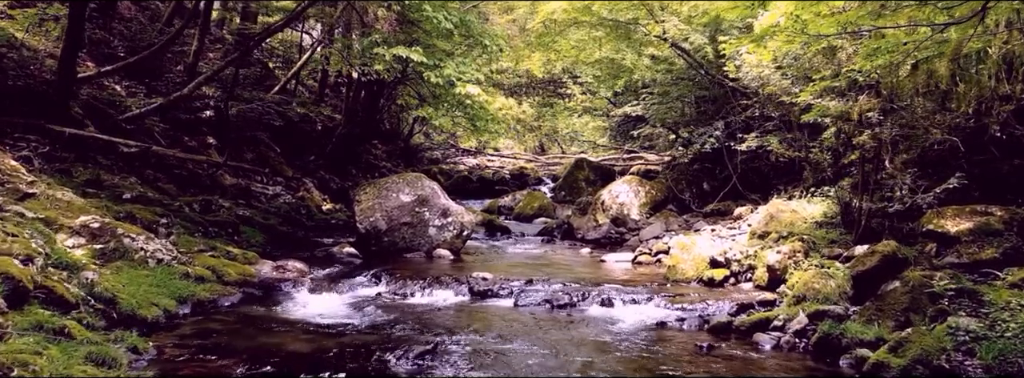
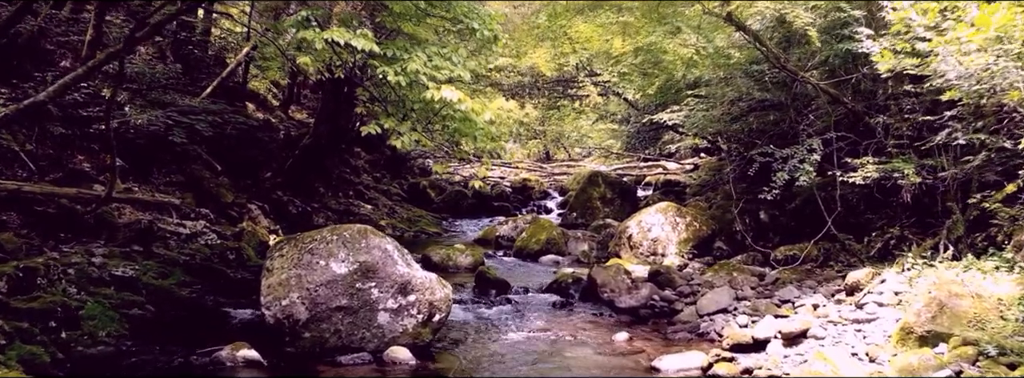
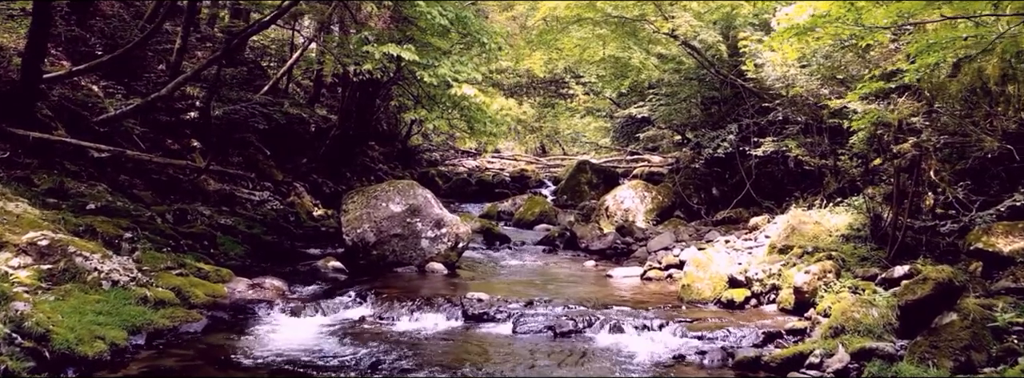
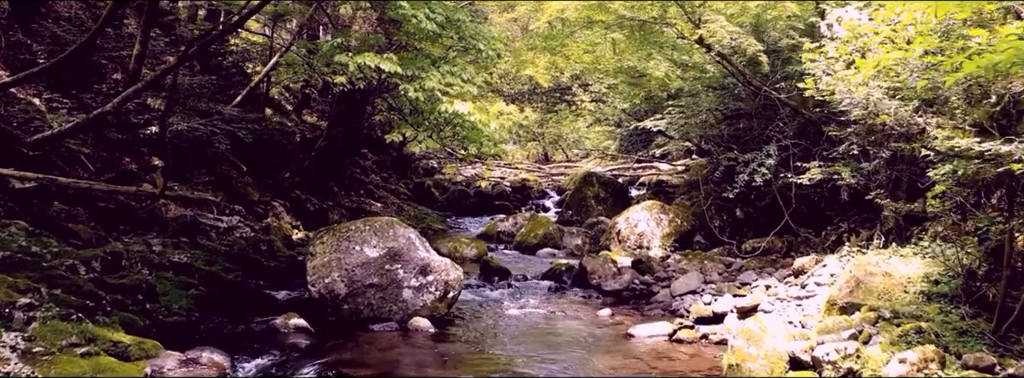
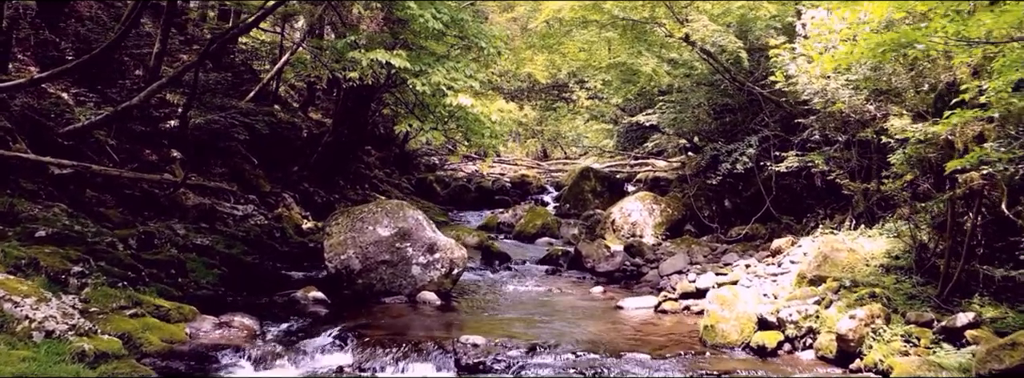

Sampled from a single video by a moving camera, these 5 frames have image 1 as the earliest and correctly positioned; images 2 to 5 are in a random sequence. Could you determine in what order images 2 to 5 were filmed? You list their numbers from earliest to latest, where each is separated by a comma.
3, 5, 4, 2
